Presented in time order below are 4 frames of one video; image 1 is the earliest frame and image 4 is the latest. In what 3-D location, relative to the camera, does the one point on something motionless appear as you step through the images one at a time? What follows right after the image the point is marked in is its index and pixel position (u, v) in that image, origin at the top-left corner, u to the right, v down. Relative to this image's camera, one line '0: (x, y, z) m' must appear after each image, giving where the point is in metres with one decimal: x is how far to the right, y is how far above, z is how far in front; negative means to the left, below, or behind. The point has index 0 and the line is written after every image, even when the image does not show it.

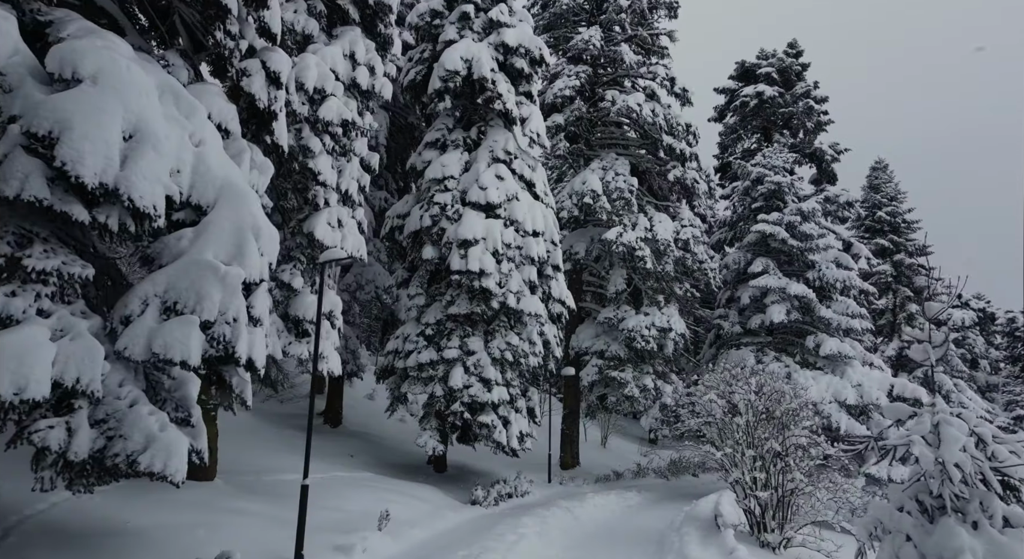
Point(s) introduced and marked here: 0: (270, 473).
0: (-4.6, -3.6, +15.8) m
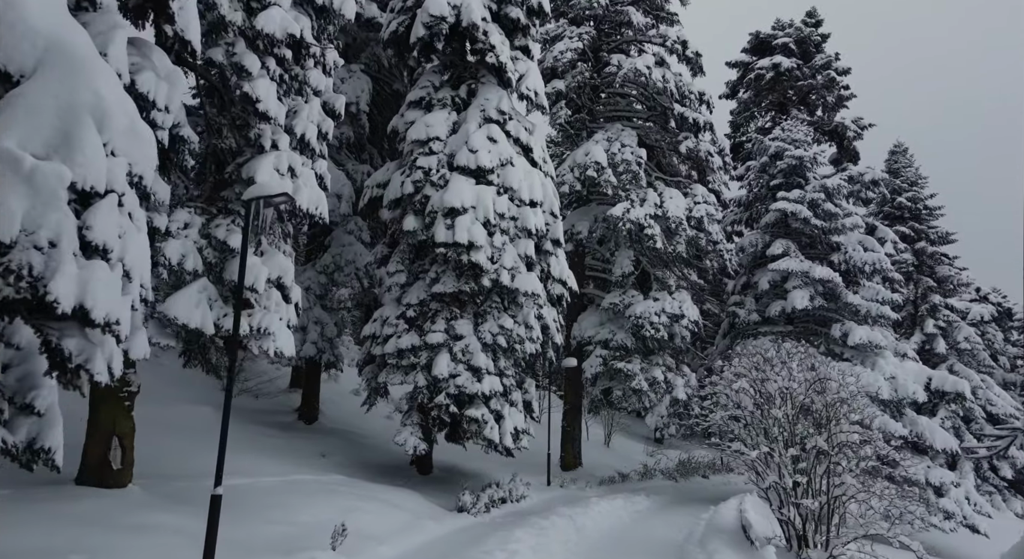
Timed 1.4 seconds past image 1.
0: (-4.7, -3.1, +13.4) m
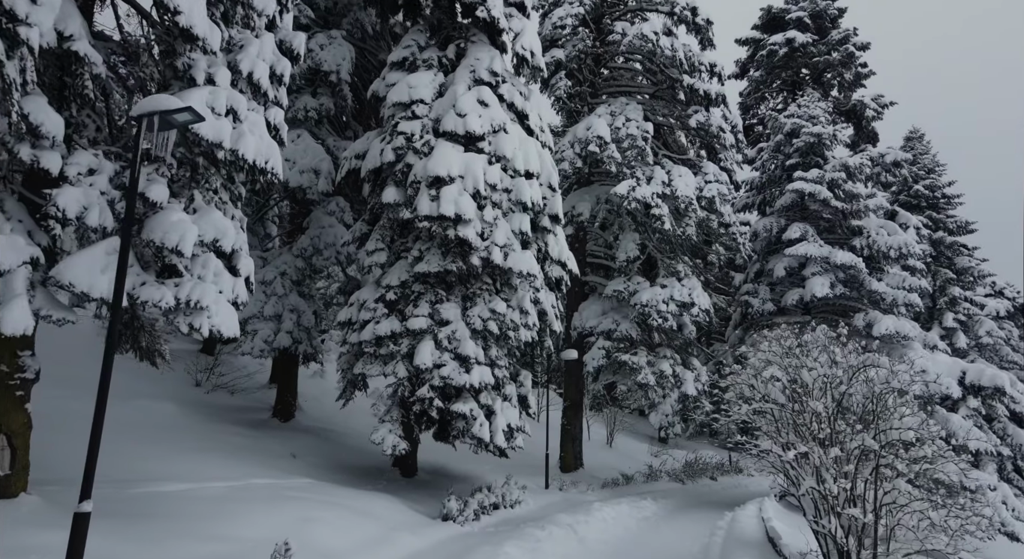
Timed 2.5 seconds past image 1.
0: (-4.8, -2.7, +11.5) m
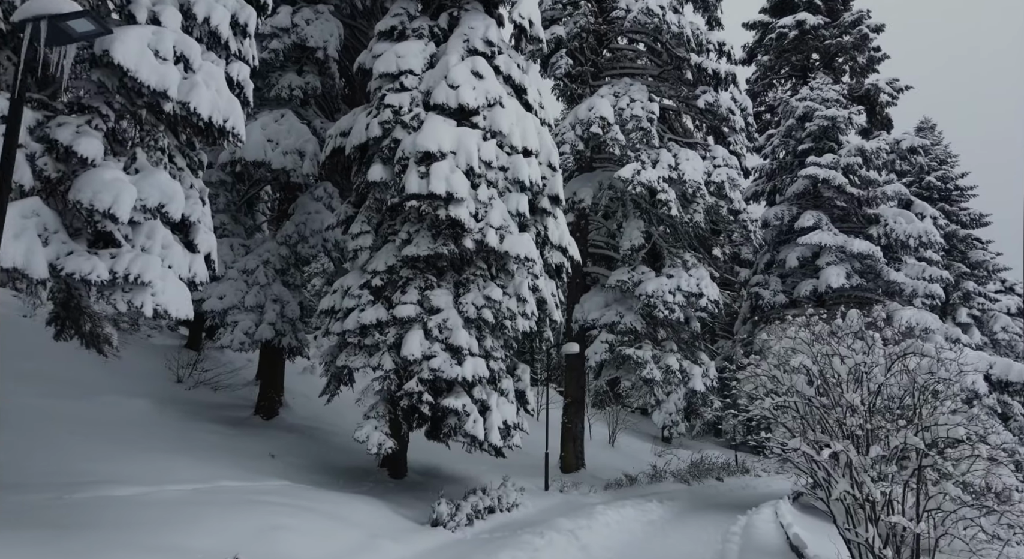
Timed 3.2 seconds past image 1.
0: (-4.9, -2.5, +10.3) m
